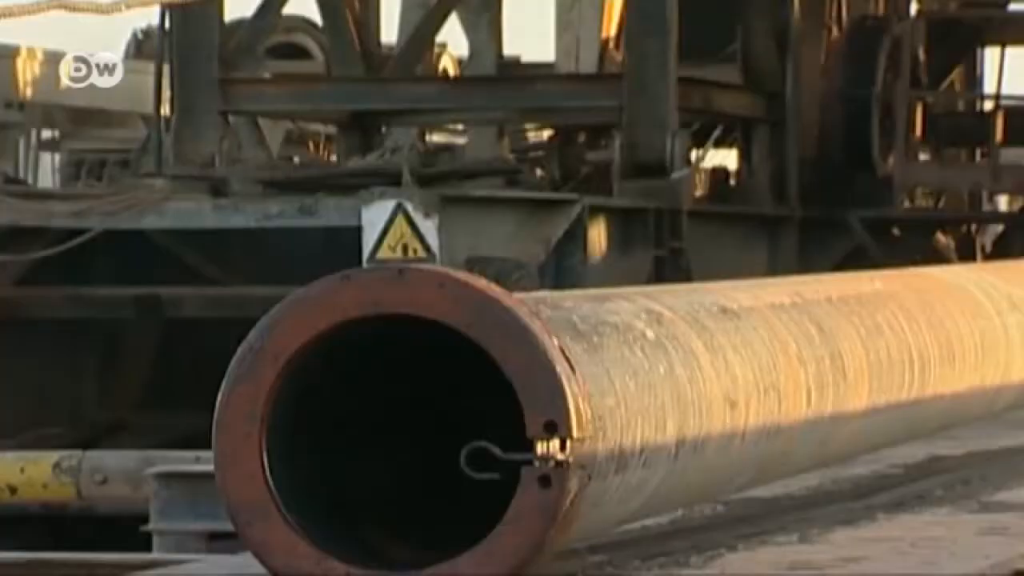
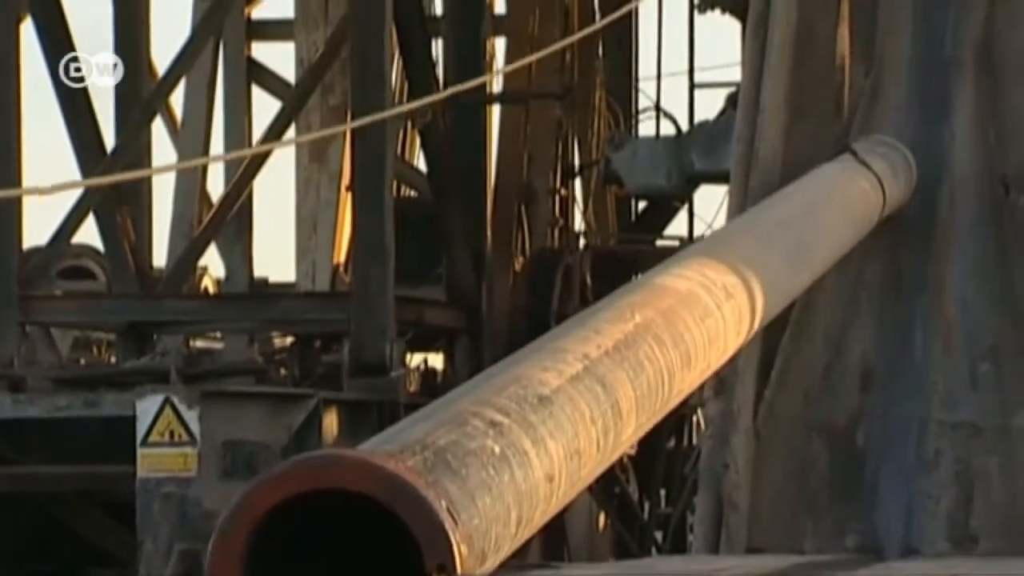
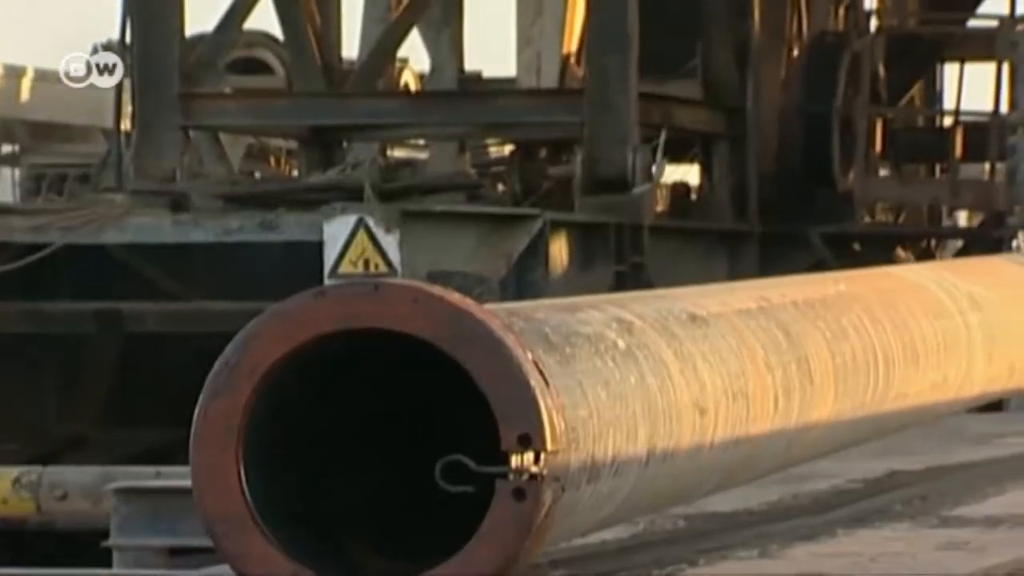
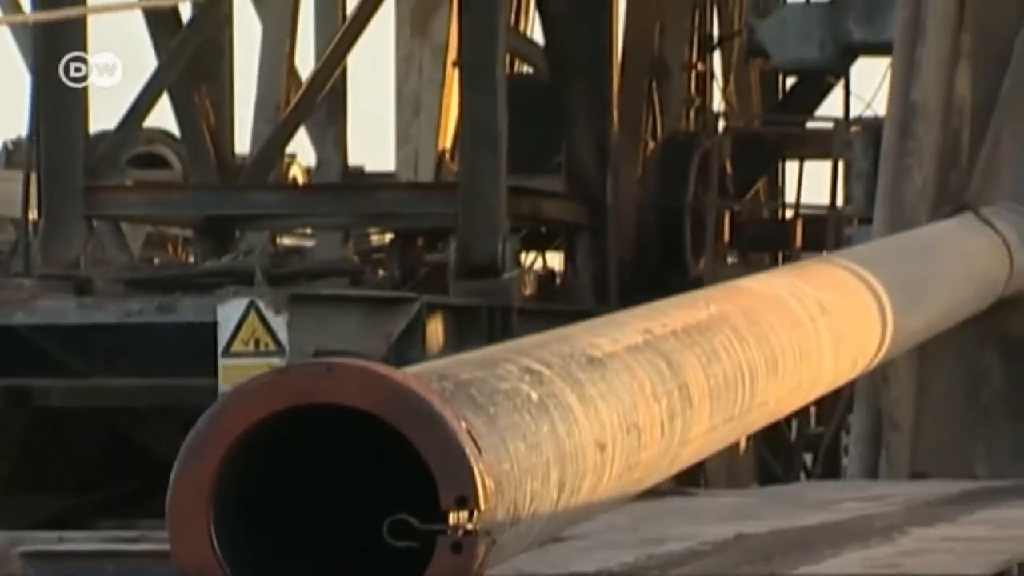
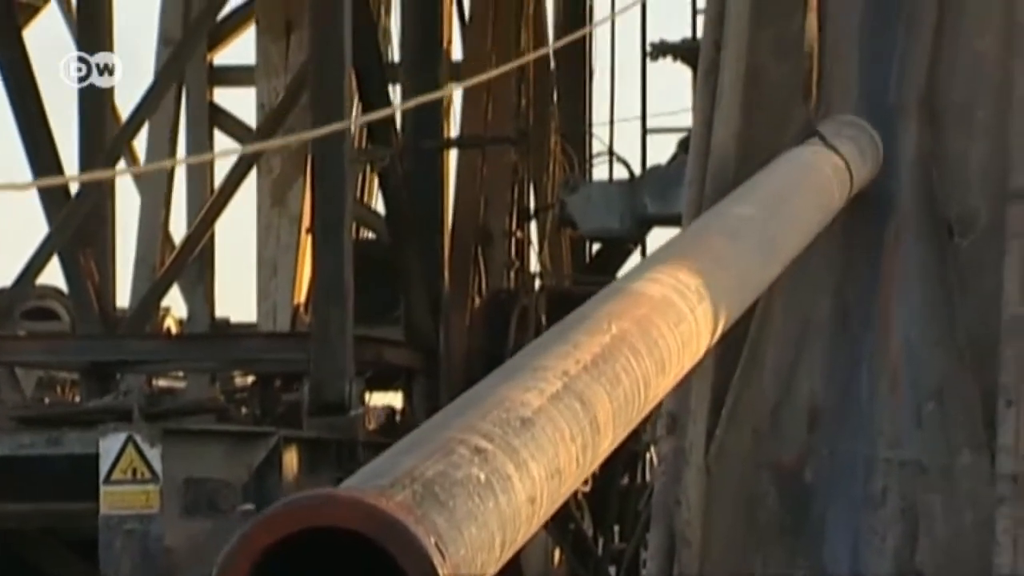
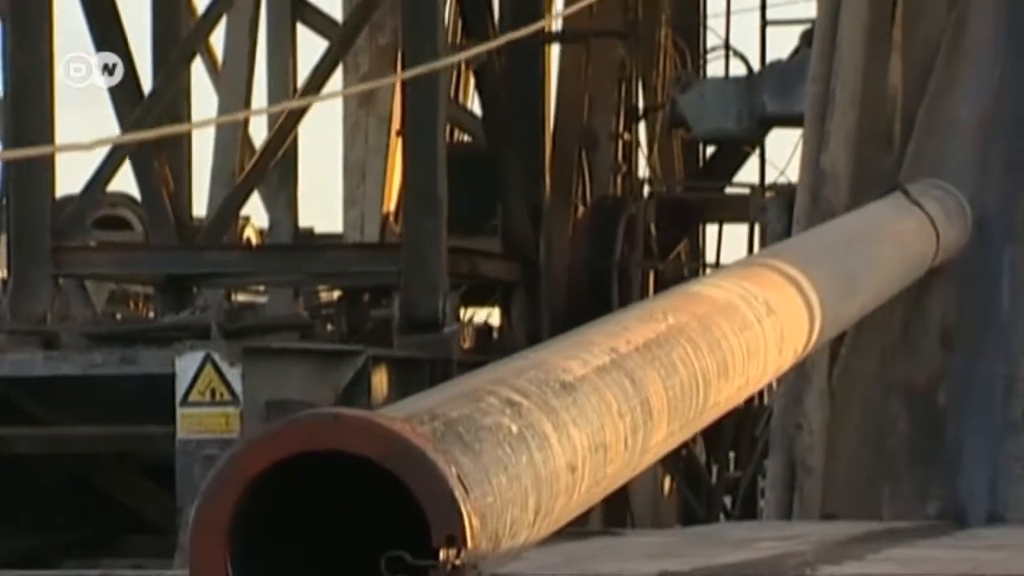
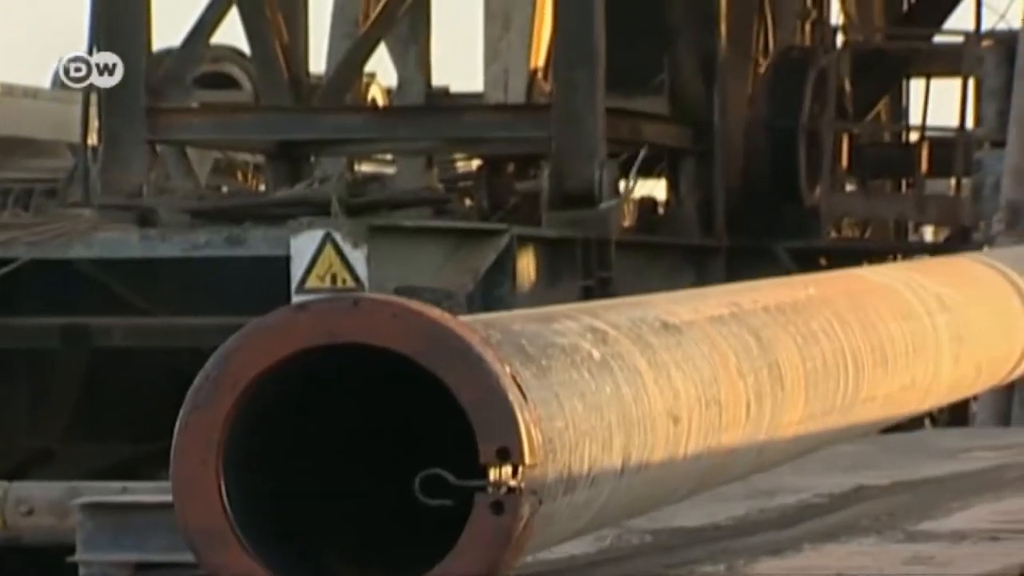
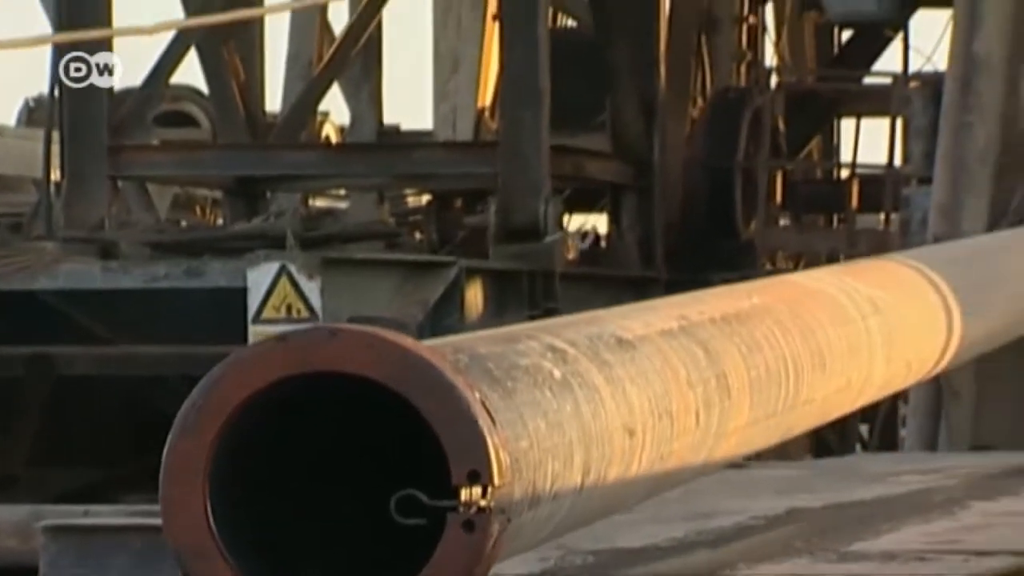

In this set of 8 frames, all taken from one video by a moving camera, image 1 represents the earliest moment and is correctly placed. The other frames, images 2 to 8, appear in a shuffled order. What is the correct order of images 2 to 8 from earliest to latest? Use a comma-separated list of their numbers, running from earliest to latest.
3, 7, 8, 4, 6, 2, 5
